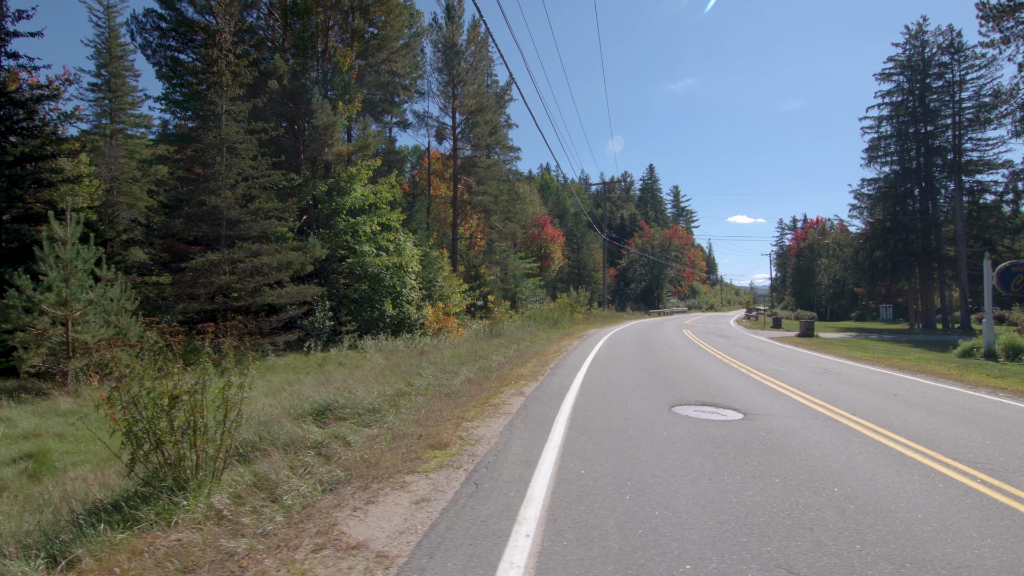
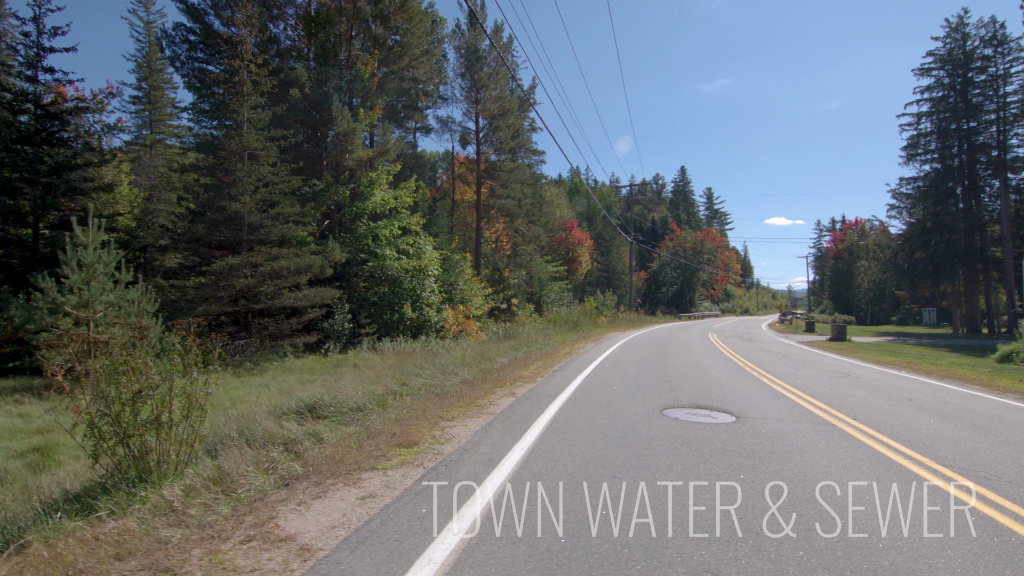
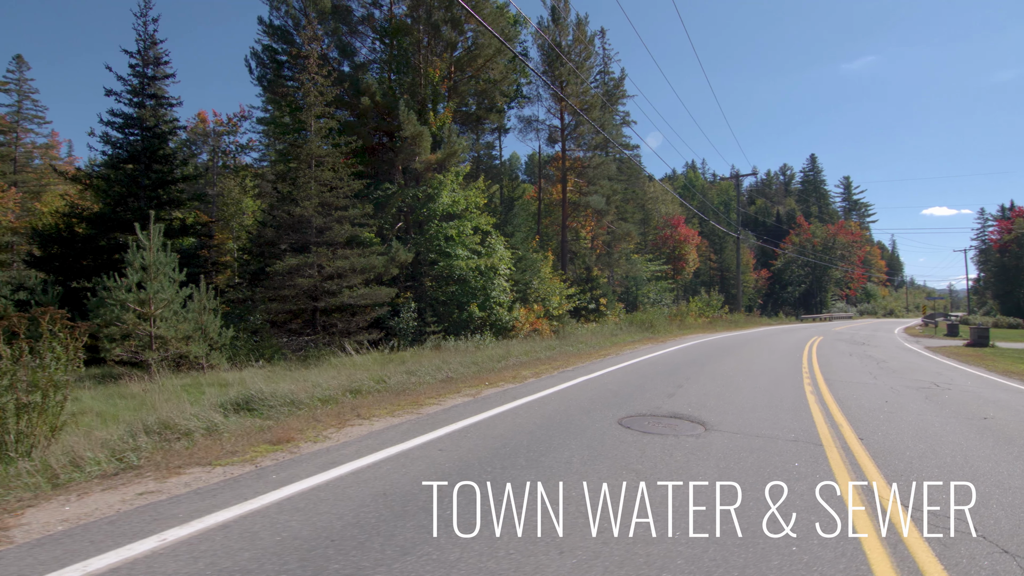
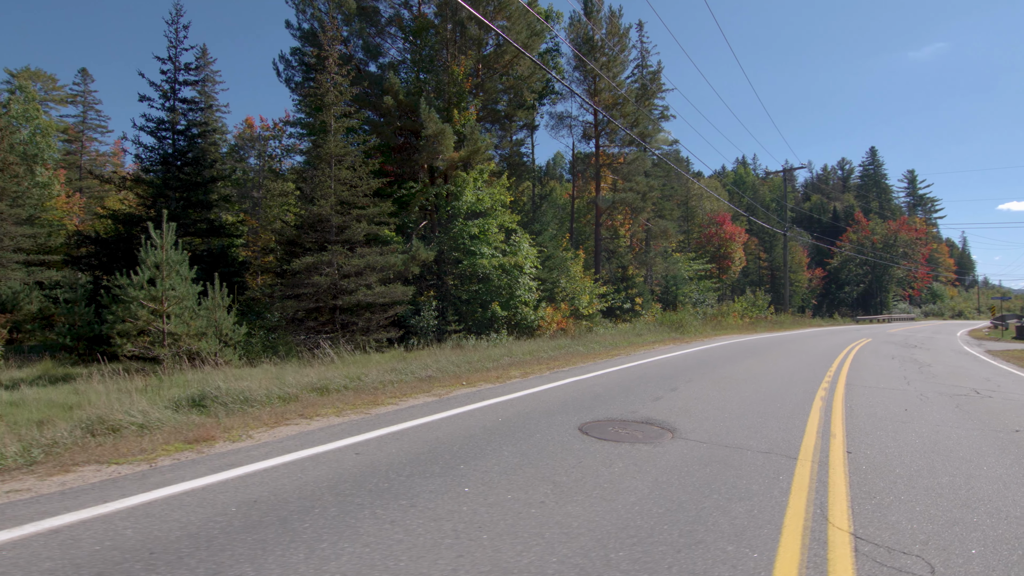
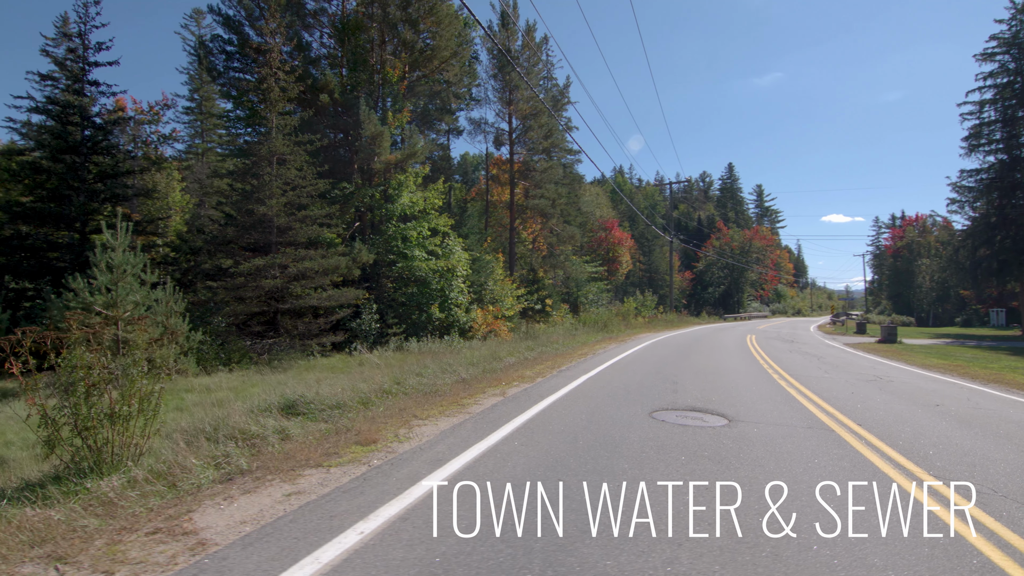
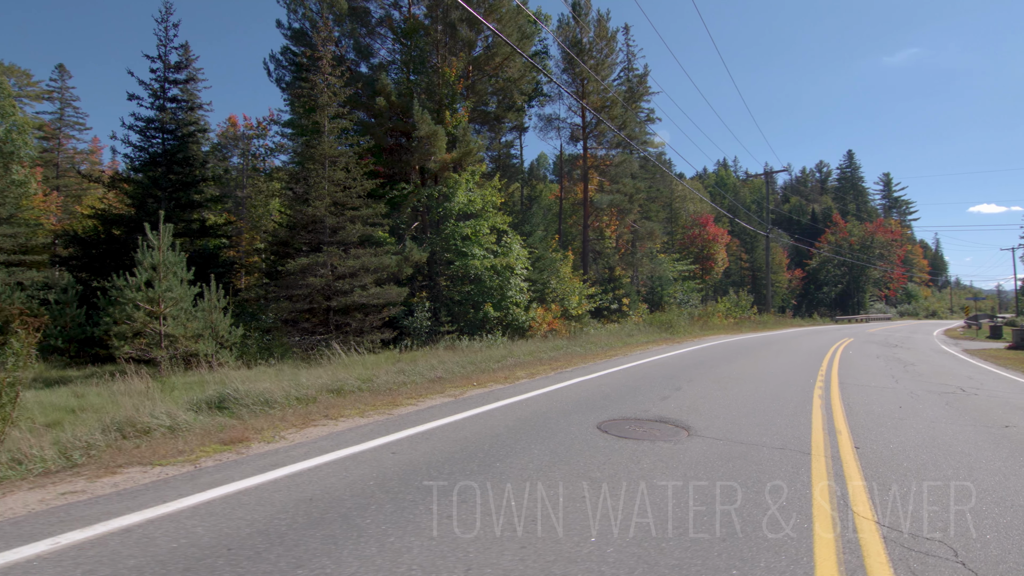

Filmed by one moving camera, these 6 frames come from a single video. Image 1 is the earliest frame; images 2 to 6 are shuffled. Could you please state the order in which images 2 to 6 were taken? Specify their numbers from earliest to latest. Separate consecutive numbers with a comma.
2, 5, 3, 6, 4
